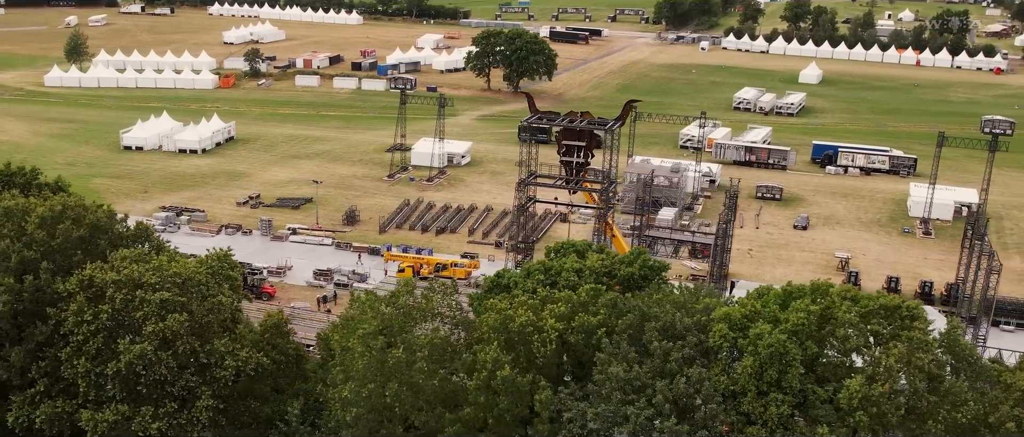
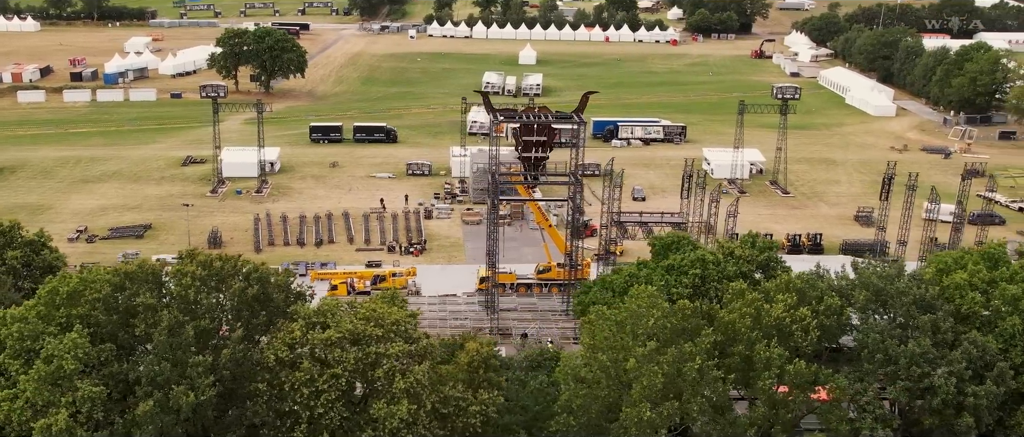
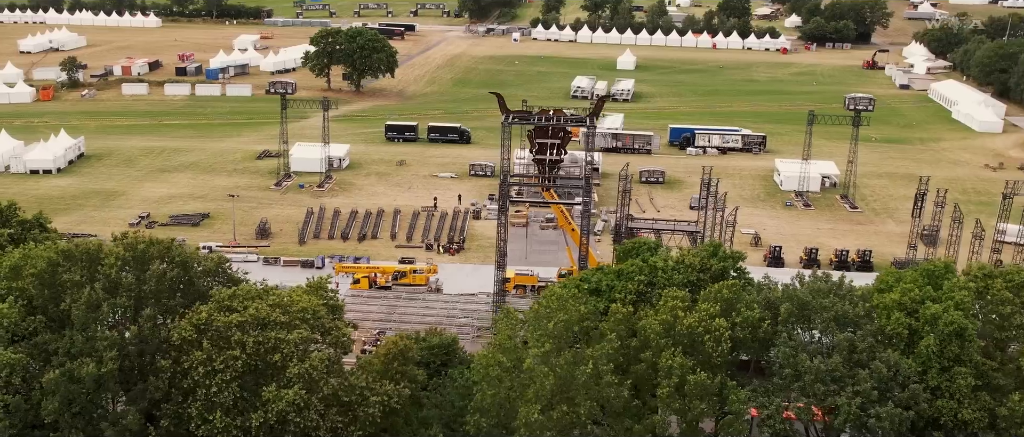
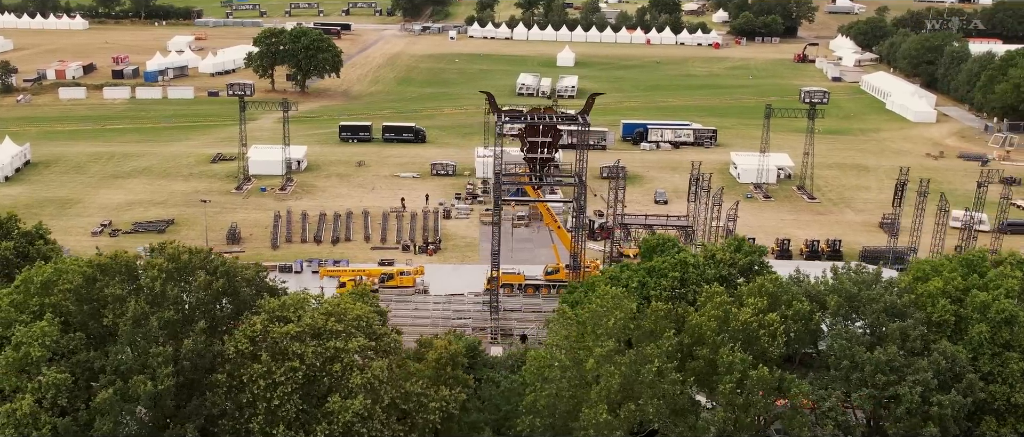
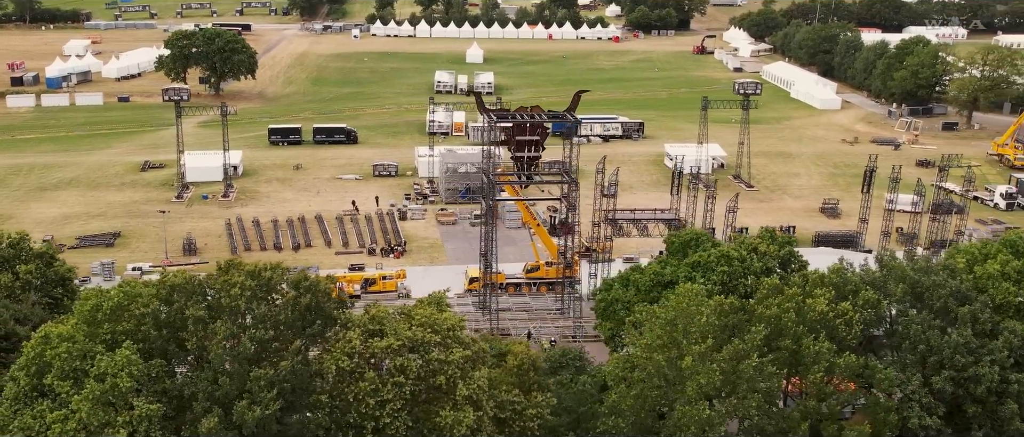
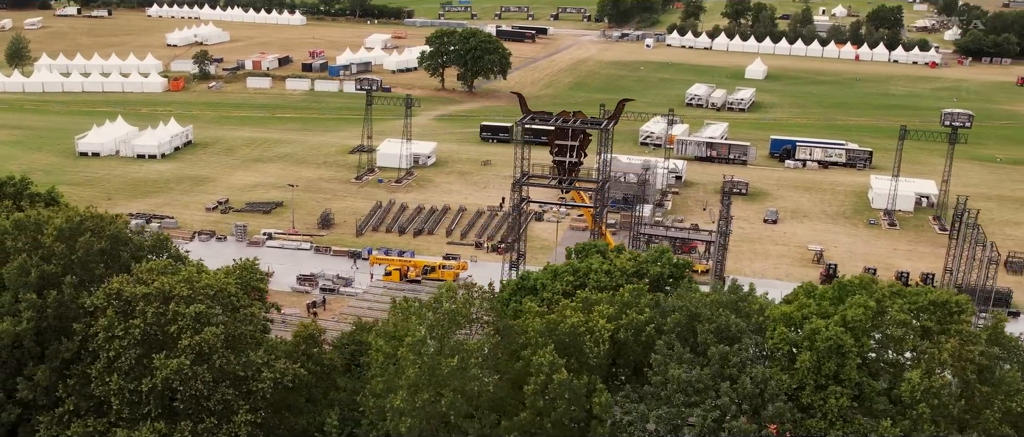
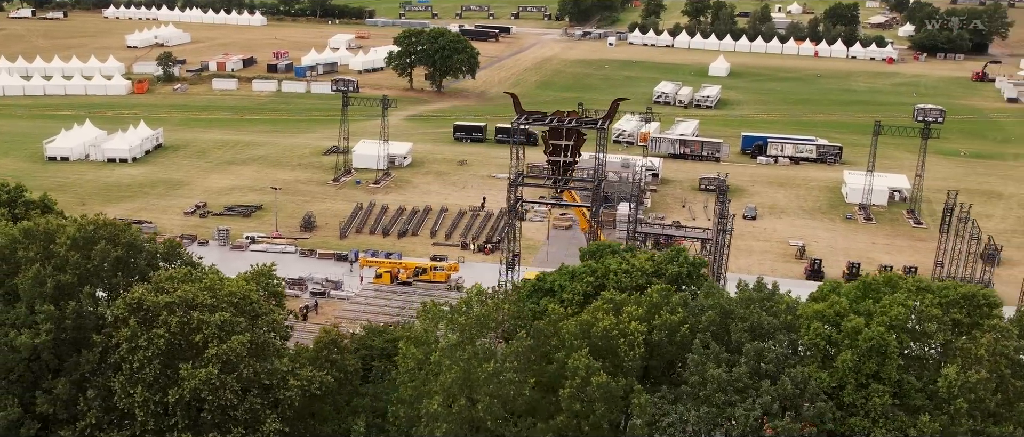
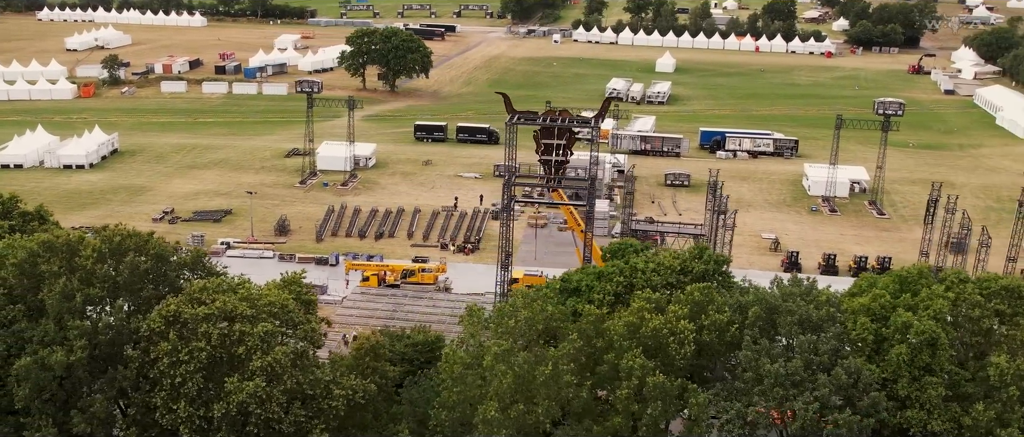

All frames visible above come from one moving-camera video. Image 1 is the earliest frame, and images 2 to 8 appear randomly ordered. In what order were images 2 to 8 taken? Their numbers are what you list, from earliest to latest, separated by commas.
6, 7, 8, 3, 4, 2, 5
